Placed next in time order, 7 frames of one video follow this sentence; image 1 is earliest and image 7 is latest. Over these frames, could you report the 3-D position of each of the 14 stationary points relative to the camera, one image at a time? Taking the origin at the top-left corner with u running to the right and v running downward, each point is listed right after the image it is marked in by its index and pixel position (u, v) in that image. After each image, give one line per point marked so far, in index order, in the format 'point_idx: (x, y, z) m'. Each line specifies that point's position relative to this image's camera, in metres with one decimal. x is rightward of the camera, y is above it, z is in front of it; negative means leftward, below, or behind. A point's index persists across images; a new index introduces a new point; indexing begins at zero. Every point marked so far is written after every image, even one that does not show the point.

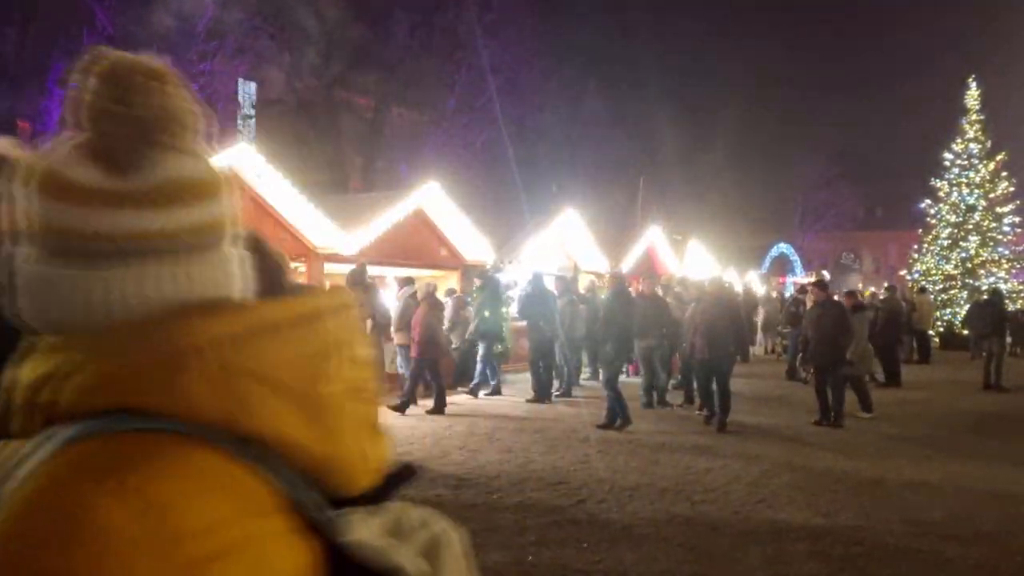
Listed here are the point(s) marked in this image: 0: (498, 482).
0: (-0.1, -1.9, +6.8) m
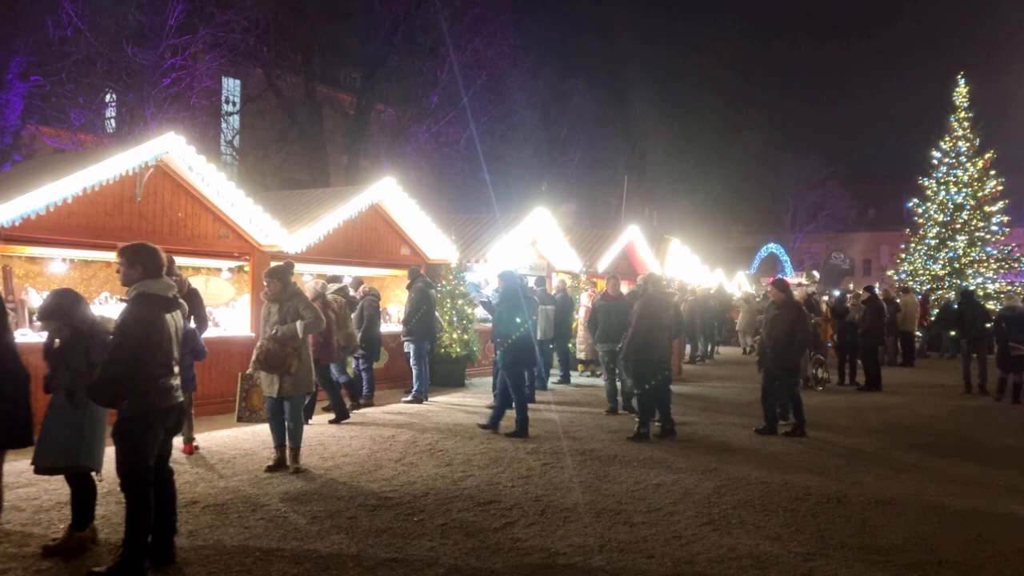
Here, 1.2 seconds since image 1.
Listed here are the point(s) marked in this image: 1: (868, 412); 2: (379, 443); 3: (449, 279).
0: (-0.8, -1.9, +6.3) m
1: (+6.3, -2.2, +12.2) m
2: (-1.6, -1.9, +8.5) m
3: (-1.2, +0.2, +13.9) m
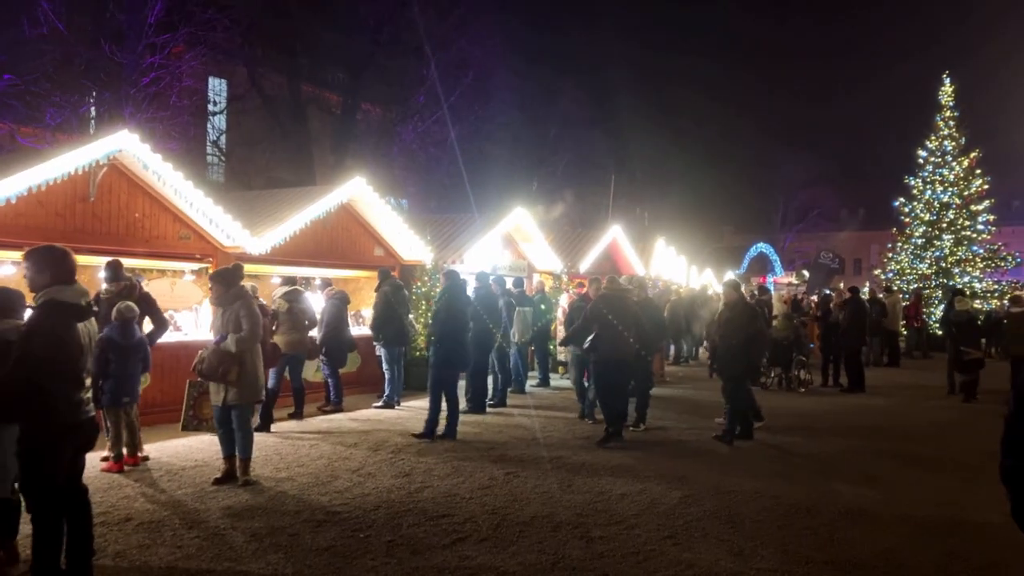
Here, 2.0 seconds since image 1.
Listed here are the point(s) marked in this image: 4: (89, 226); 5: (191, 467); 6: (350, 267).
0: (-1.2, -2.0, +6.0) m
1: (+5.8, -2.2, +11.9) m
2: (-2.0, -1.9, +8.2) m
3: (-1.7, +0.1, +13.6) m
4: (-5.5, +0.8, +9.1) m
5: (-3.5, -1.9, +7.5) m
6: (-2.9, +0.4, +12.7) m
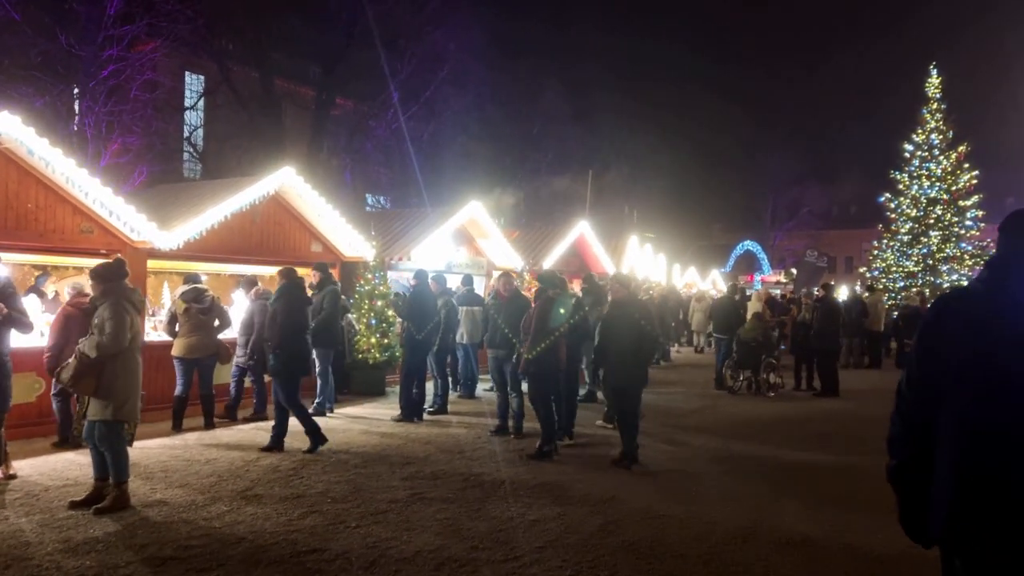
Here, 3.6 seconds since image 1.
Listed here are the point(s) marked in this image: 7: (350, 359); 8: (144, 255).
0: (-2.1, -2.0, +5.2) m
1: (+4.9, -2.2, +11.2) m
2: (-2.9, -1.9, +7.4) m
3: (-2.6, +0.2, +12.7) m
4: (-6.4, +0.8, +8.2) m
5: (-4.4, -1.9, +6.7) m
6: (-3.9, +0.4, +11.9) m
7: (-2.9, -1.3, +12.4) m
8: (-5.2, +0.5, +9.8) m
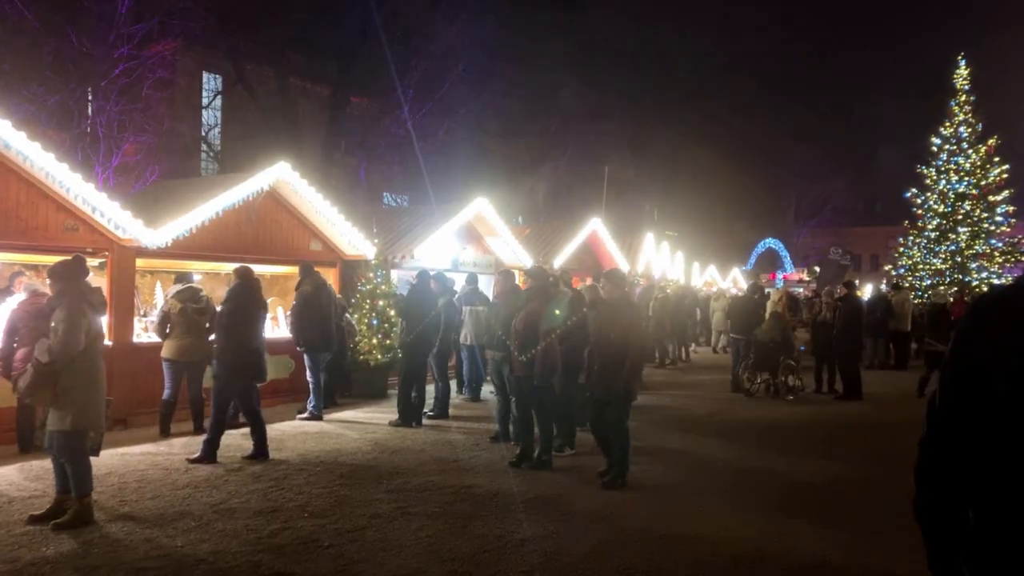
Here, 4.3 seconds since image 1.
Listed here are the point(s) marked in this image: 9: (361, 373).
0: (-2.2, -2.0, +4.7) m
1: (+4.9, -2.2, +10.6) m
2: (-3.0, -1.9, +7.0) m
3: (-2.5, +0.2, +12.3) m
4: (-6.5, +0.8, +7.9) m
5: (-4.4, -1.9, +6.3) m
6: (-3.8, +0.4, +11.5) m
7: (-2.8, -1.3, +12.0) m
8: (-5.2, +0.5, +9.4) m
9: (-2.6, -1.5, +12.1) m
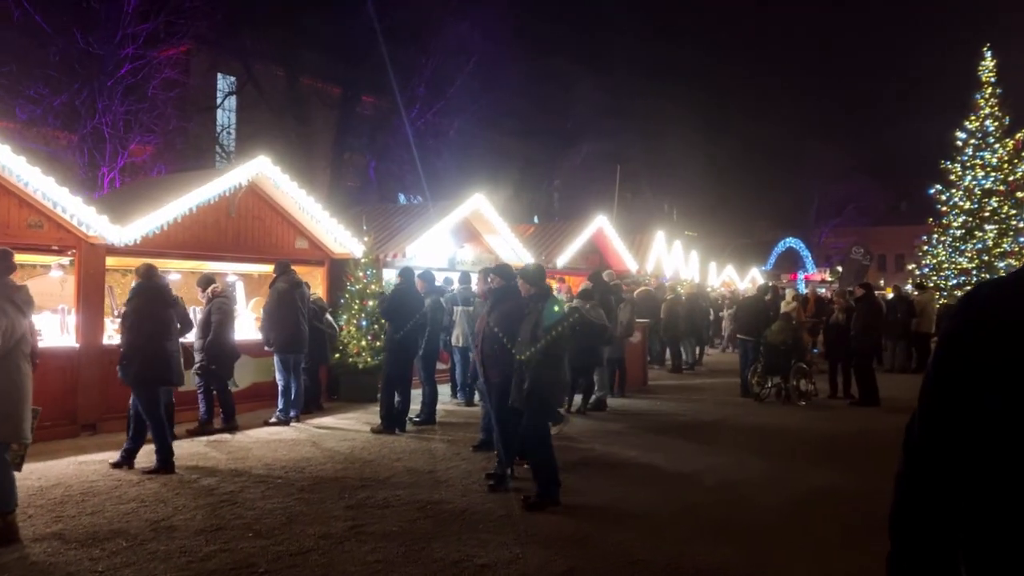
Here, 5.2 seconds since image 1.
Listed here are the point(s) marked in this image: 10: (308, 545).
0: (-2.5, -1.9, +4.2) m
1: (+4.8, -2.1, +9.9) m
2: (-3.2, -1.9, +6.5) m
3: (-2.7, +0.2, +11.8) m
4: (-6.7, +0.8, +7.6) m
5: (-4.7, -1.9, +5.9) m
6: (-4.0, +0.4, +11.1) m
7: (-2.9, -1.3, +11.5) m
8: (-5.4, +0.5, +9.0) m
9: (-2.7, -1.5, +11.6) m
10: (-1.5, -2.0, +5.3) m
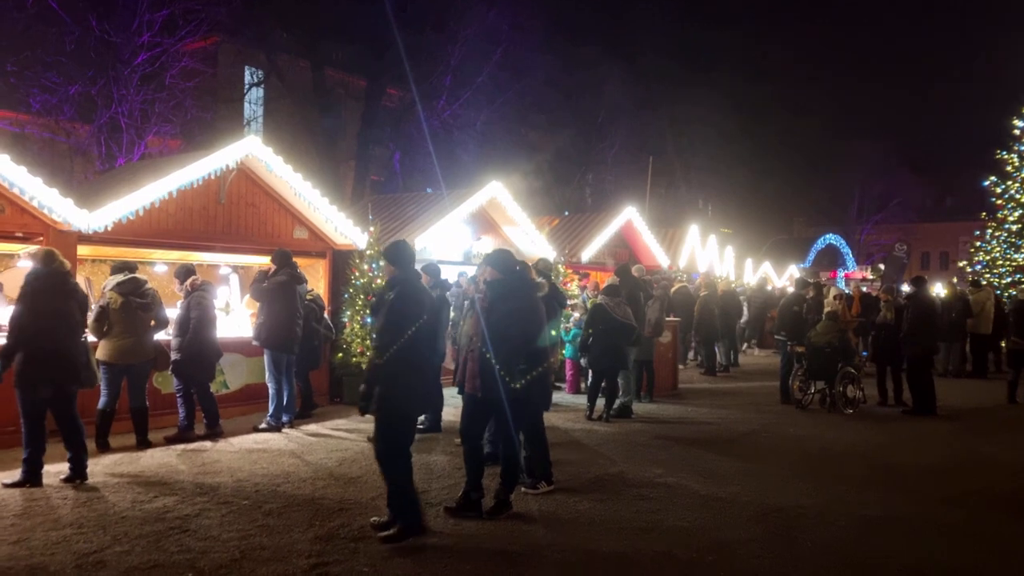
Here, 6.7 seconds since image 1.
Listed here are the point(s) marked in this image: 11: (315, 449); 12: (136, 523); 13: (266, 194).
0: (-2.6, -1.9, +3.3) m
1: (+4.9, -2.1, +8.6) m
2: (-3.2, -1.8, +5.6) m
3: (-2.4, +0.3, +10.9) m
4: (-6.6, +0.9, +6.8) m
5: (-4.7, -1.8, +5.1) m
6: (-3.7, +0.5, +10.2) m
7: (-2.7, -1.2, +10.6) m
8: (-5.2, +0.6, +8.2) m
9: (-2.5, -1.4, +10.7) m
10: (-1.6, -1.9, +4.4) m
11: (-2.3, -1.9, +8.0) m
12: (-2.9, -1.8, +5.5) m
13: (-3.6, +1.4, +10.2) m
